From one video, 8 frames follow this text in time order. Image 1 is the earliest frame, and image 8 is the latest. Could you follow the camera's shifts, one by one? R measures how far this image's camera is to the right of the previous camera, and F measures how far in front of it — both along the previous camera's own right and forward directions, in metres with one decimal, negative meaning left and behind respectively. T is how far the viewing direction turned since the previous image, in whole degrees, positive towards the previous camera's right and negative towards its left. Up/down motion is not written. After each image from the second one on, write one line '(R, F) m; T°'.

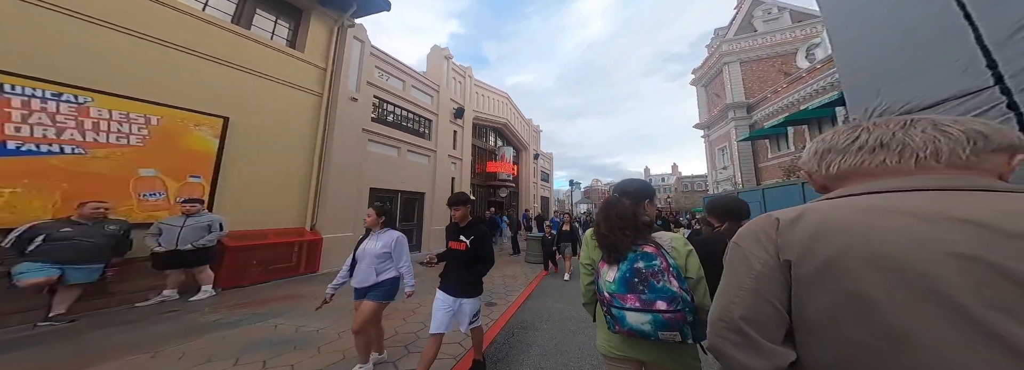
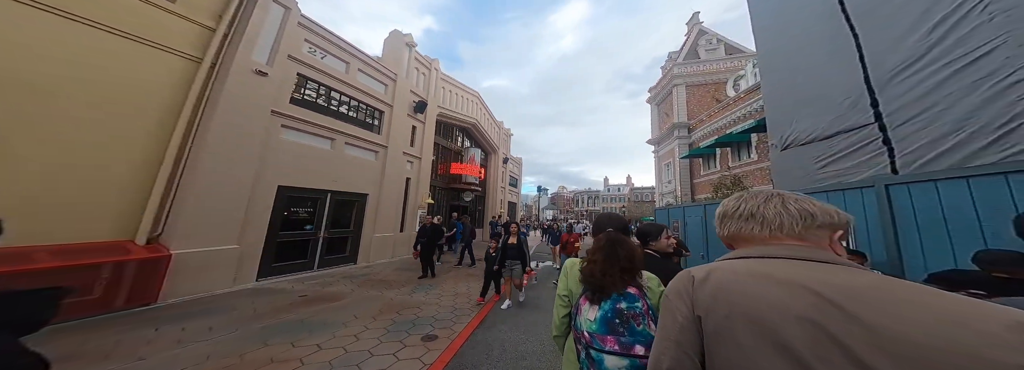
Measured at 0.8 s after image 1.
(+0.2, +0.5) m; +8°
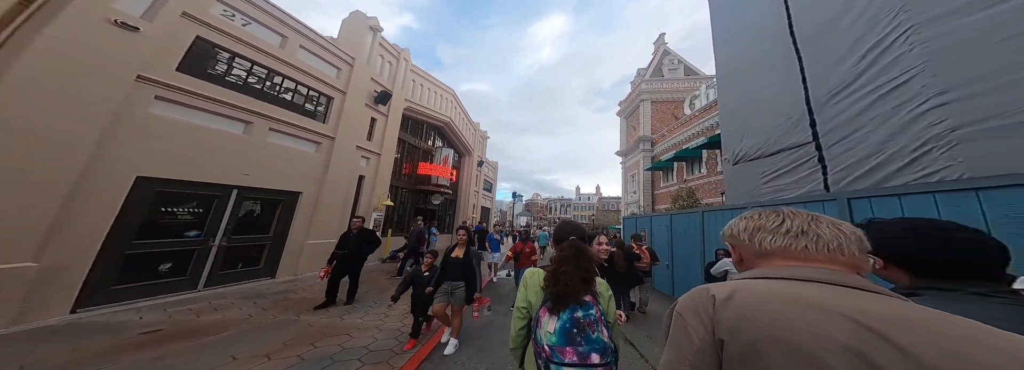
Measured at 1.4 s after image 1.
(+0.2, +0.5) m; +6°
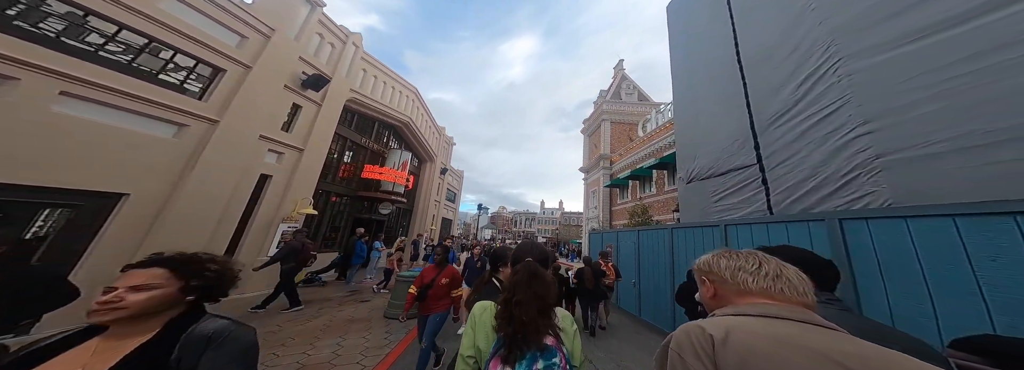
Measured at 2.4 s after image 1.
(+0.4, +0.8) m; +8°
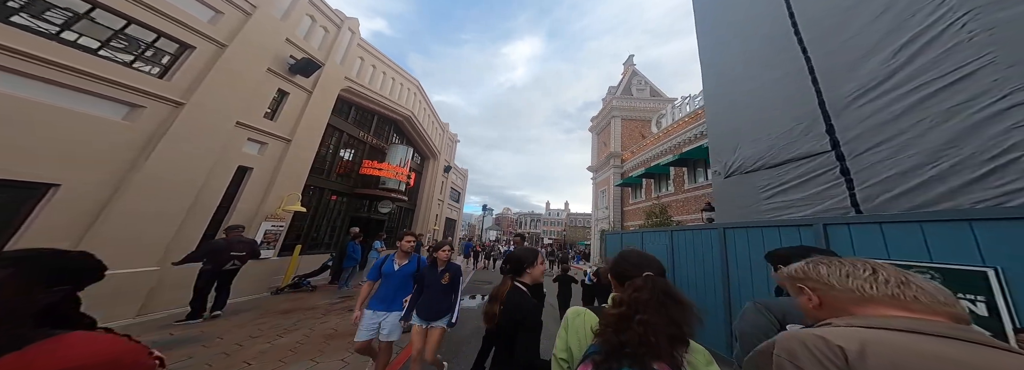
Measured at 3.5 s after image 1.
(-0.1, +0.7) m; -1°
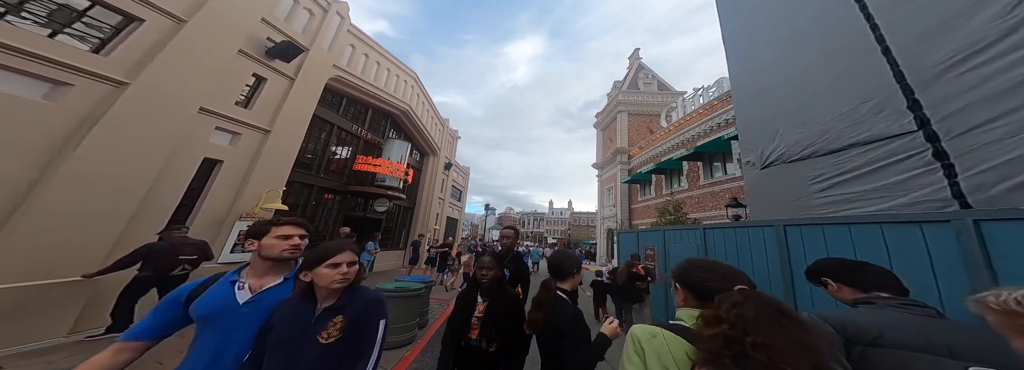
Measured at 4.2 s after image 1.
(0.0, +0.6) m; -1°
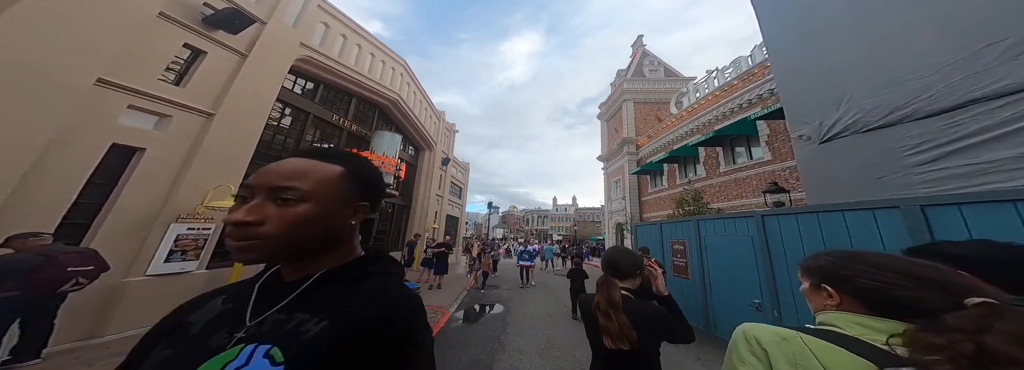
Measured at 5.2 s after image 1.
(+0.2, +0.9) m; -1°
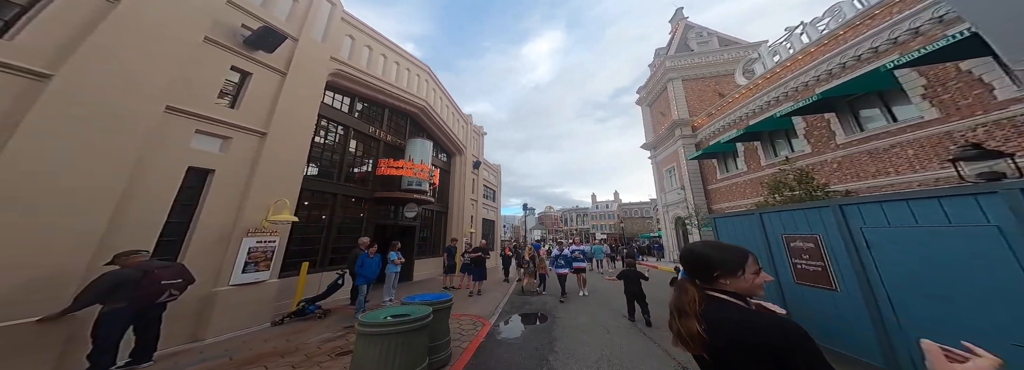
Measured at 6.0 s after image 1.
(-0.5, +0.7) m; -8°
